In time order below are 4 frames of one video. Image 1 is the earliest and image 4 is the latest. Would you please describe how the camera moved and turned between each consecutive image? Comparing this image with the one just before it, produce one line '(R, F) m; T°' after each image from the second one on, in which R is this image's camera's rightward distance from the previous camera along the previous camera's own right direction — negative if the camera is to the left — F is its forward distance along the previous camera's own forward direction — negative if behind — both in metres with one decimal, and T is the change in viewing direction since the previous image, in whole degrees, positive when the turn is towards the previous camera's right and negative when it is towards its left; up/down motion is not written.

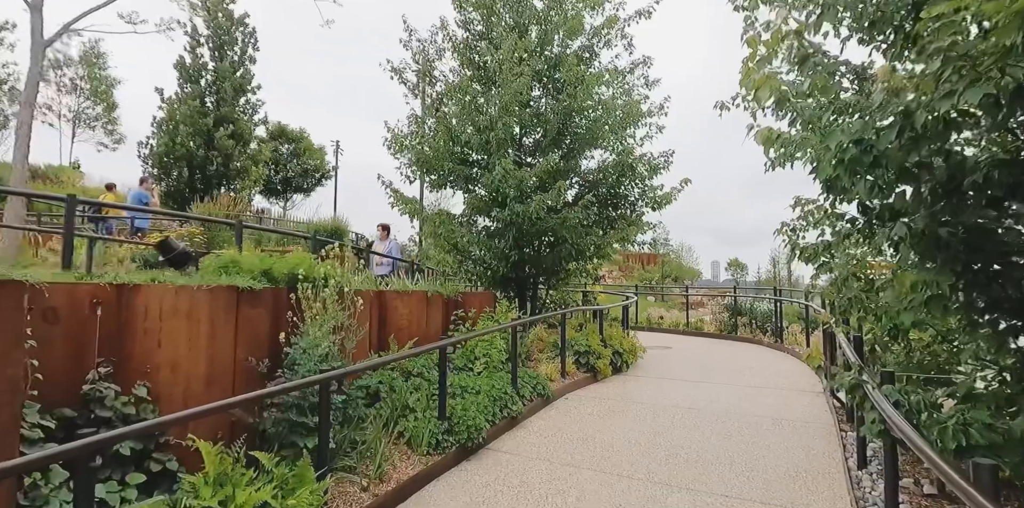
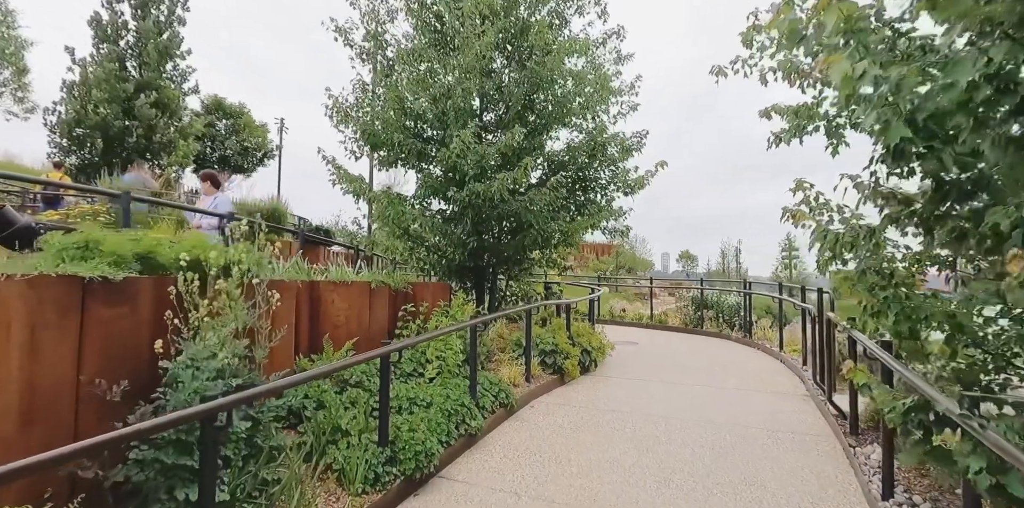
(0.0, +0.7) m; +5°
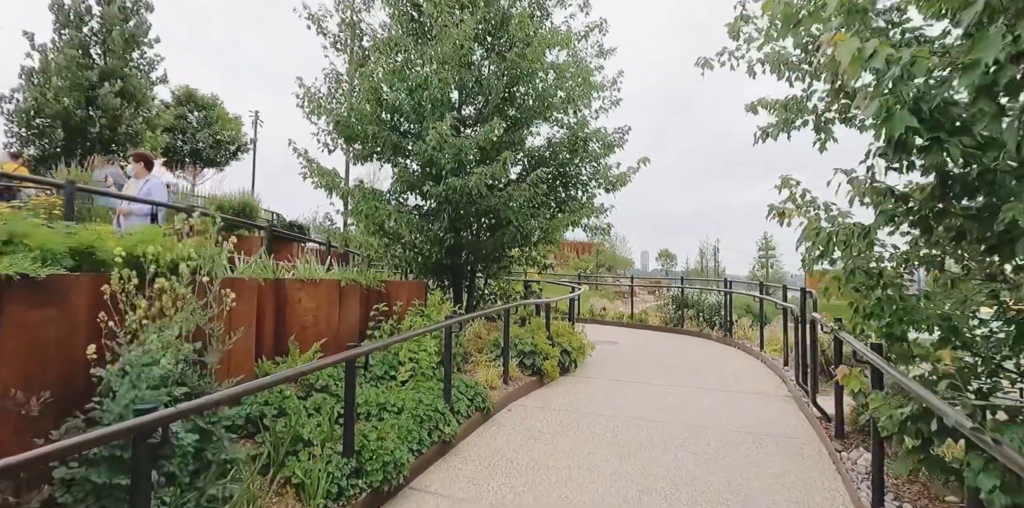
(0.0, +0.2) m; +2°
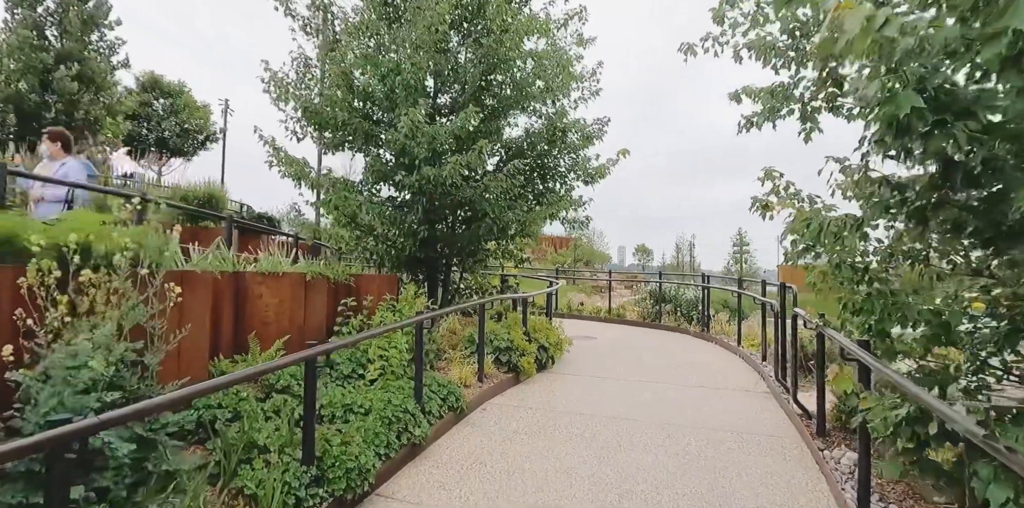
(0.0, +0.2) m; +2°
